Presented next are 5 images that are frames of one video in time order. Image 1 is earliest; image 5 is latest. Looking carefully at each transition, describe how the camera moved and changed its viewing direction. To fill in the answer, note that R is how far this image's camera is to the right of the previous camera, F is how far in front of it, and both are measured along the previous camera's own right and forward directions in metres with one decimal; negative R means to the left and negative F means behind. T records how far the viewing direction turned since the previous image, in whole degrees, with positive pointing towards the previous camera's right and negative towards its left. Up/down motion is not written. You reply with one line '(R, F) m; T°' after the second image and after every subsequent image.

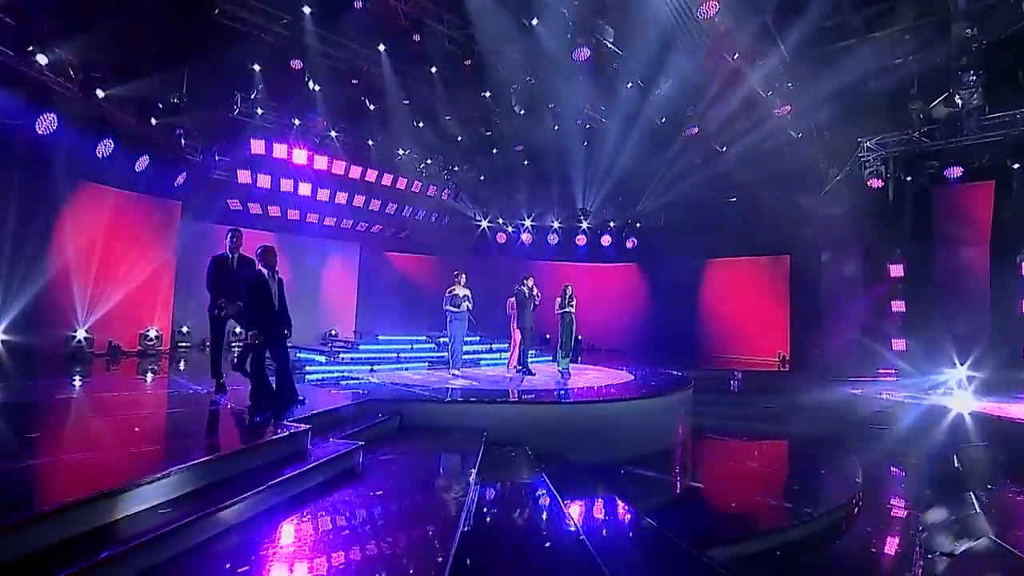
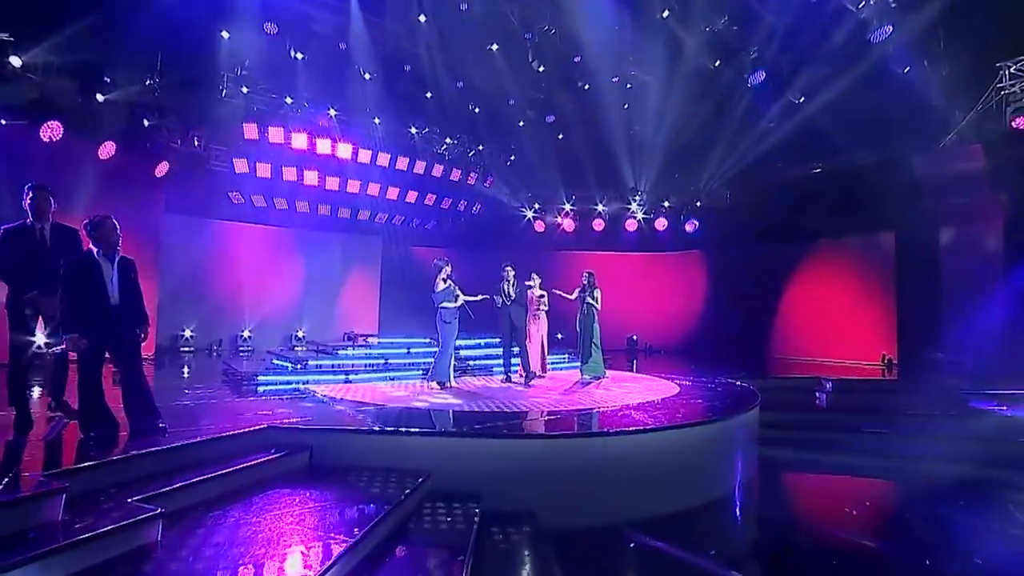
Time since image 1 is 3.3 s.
(+0.9, +1.8) m; -8°
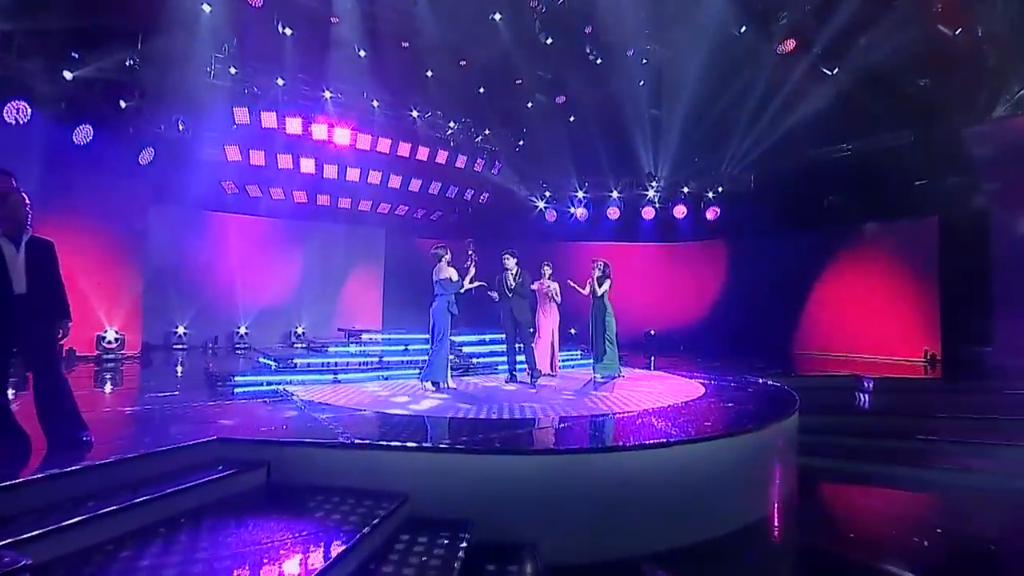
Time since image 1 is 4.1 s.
(+0.1, +0.7) m; -2°
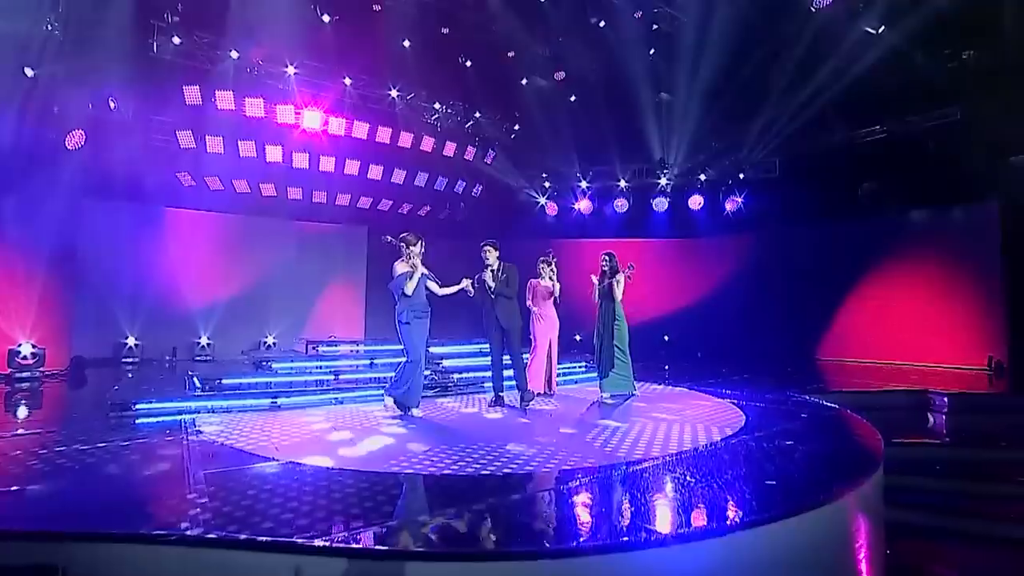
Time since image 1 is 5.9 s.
(+0.3, +1.3) m; -1°
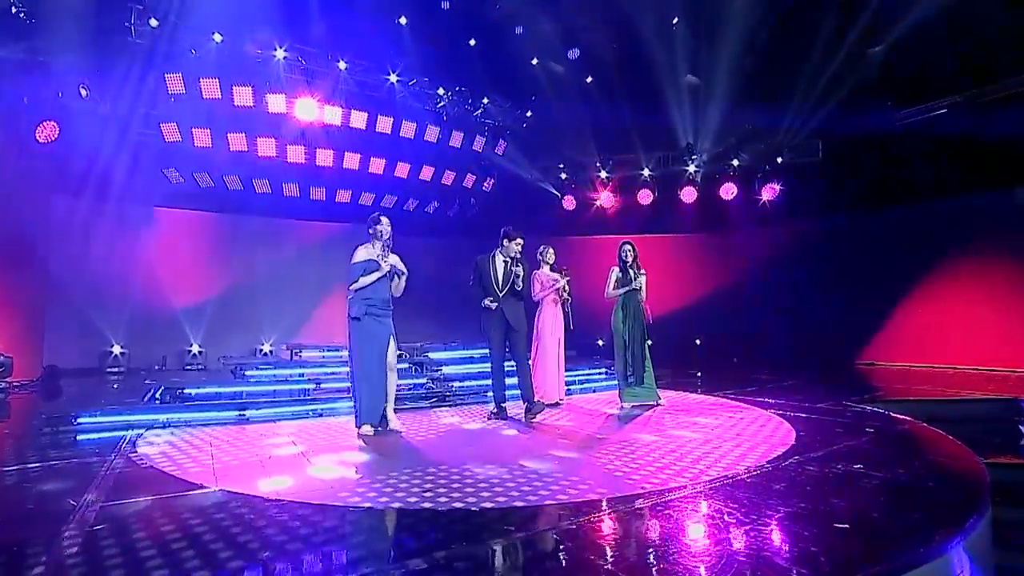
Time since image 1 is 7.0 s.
(+0.2, +0.8) m; -2°
